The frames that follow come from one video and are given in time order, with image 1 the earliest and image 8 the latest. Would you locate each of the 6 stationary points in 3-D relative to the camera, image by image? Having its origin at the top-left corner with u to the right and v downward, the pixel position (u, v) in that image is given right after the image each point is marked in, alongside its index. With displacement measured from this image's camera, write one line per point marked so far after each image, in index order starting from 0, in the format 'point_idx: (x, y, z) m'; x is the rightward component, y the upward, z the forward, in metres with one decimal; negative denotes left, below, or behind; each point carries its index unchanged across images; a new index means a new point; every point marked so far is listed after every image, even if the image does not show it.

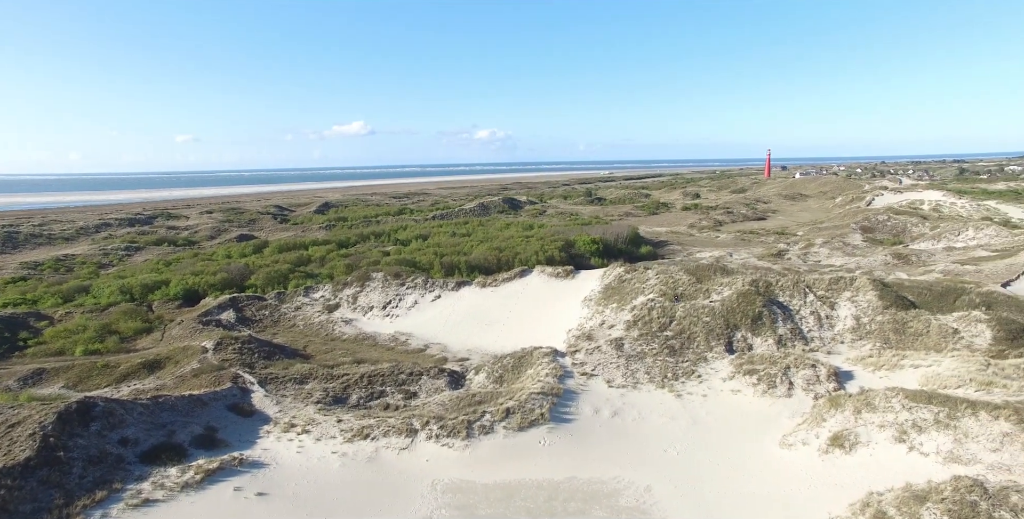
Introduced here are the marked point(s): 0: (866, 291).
0: (+11.5, -1.0, +17.6) m
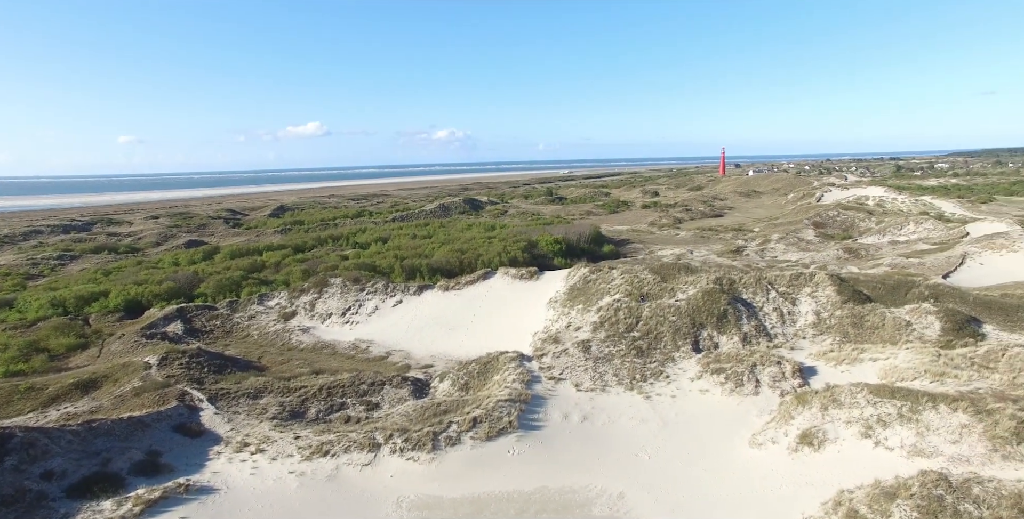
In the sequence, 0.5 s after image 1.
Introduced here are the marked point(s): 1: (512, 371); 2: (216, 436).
0: (+10.4, -0.9, +18.0) m
1: (0.0, -3.4, +16.6) m
2: (-7.5, -4.5, +13.7) m
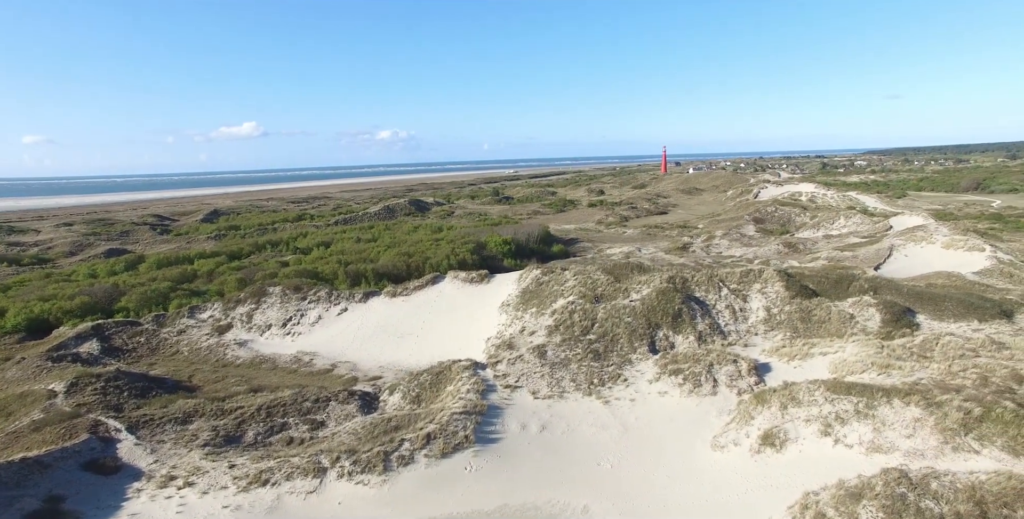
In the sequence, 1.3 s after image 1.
0: (+8.8, -0.8, +18.2) m
1: (-1.4, -3.6, +15.9) m
2: (-8.5, -4.8, +12.3) m
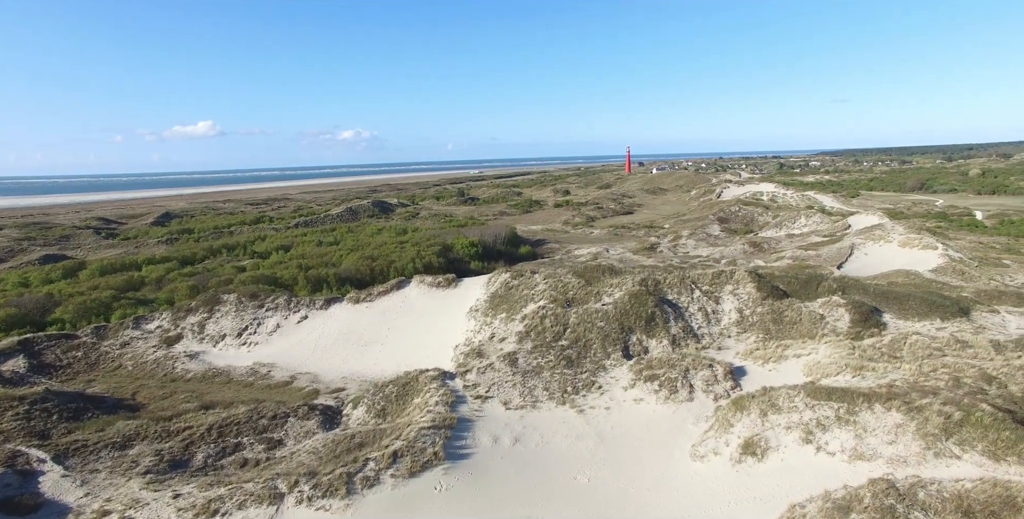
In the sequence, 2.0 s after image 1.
0: (+7.8, -0.8, +18.1) m
1: (-2.2, -3.7, +15.2) m
2: (-9.1, -5.0, +11.1) m
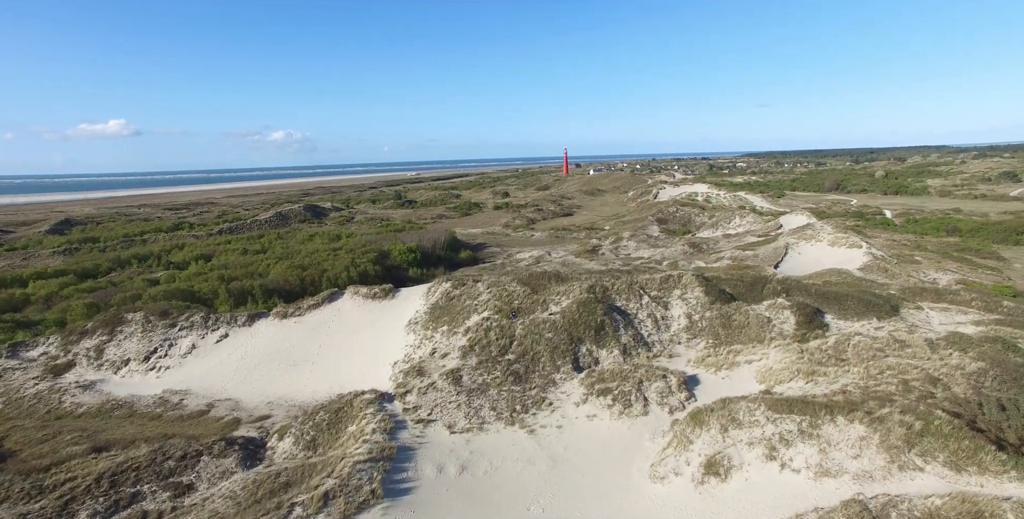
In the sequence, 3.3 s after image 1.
0: (+5.9, -0.9, +17.8) m
1: (-3.6, -4.0, +13.8) m
2: (-10.0, -5.5, +8.9) m
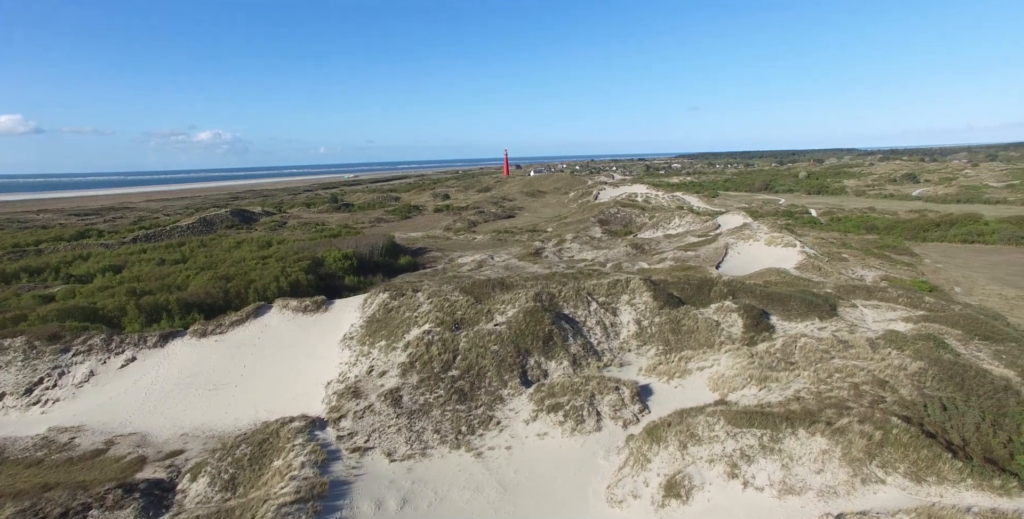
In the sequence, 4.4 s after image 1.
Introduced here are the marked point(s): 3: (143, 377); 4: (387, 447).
0: (+4.1, -1.1, +17.4) m
1: (-4.9, -4.3, +12.4) m
2: (-10.6, -5.9, +6.9) m
3: (-11.4, -3.7, +16.7) m
4: (-2.9, -4.4, +12.6) m
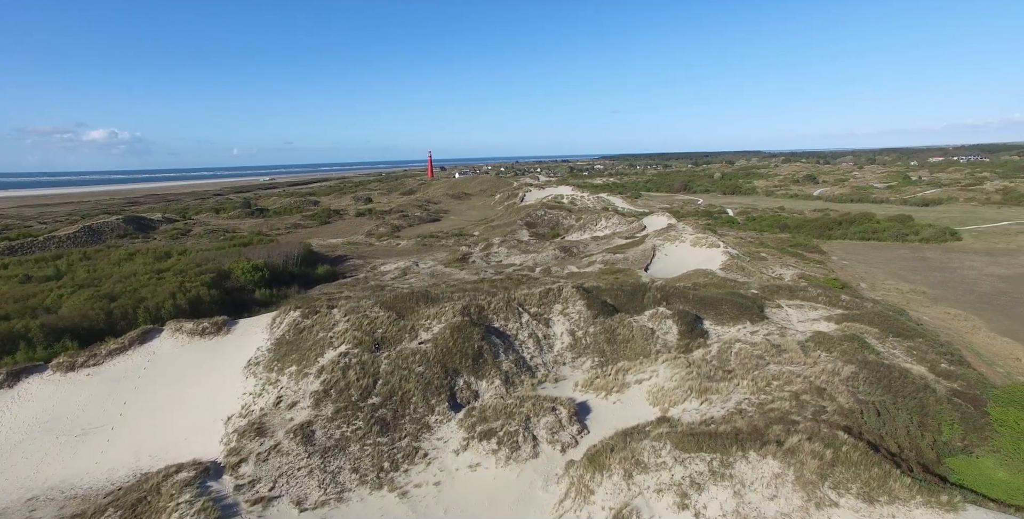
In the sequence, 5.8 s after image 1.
0: (+1.9, -1.3, +16.6) m
1: (-6.3, -4.8, +10.4) m
2: (-11.2, -6.4, +4.2) m
3: (-13.3, -4.3, +13.9) m
4: (-4.4, -4.7, +10.9) m
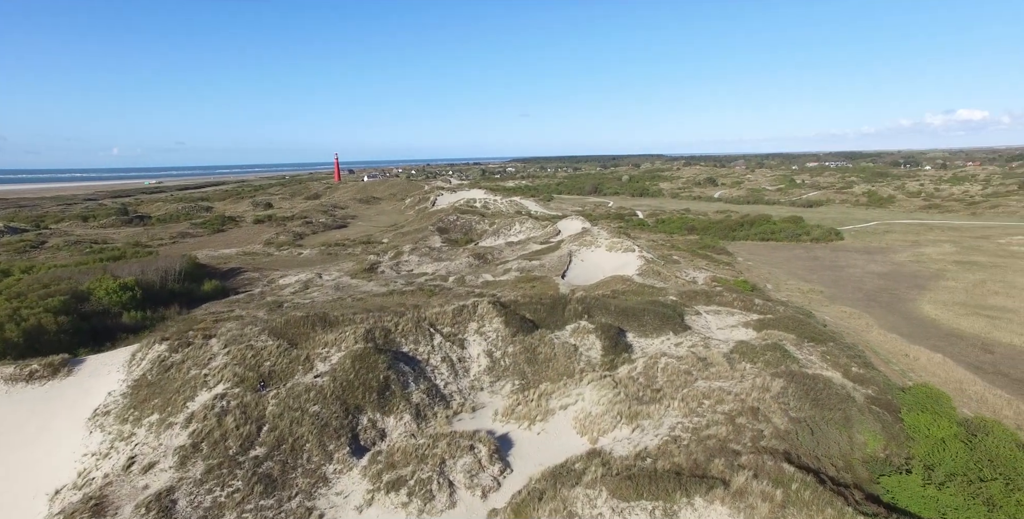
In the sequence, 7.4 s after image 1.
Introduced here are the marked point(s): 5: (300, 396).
0: (-0.6, -1.7, +15.2) m
1: (-7.6, -5.3, +7.9) m
2: (-11.5, -7.0, +0.9) m
3: (-15.1, -5.0, +10.1) m
4: (-5.8, -5.2, +8.6) m
5: (-4.7, -3.0, +12.1) m
